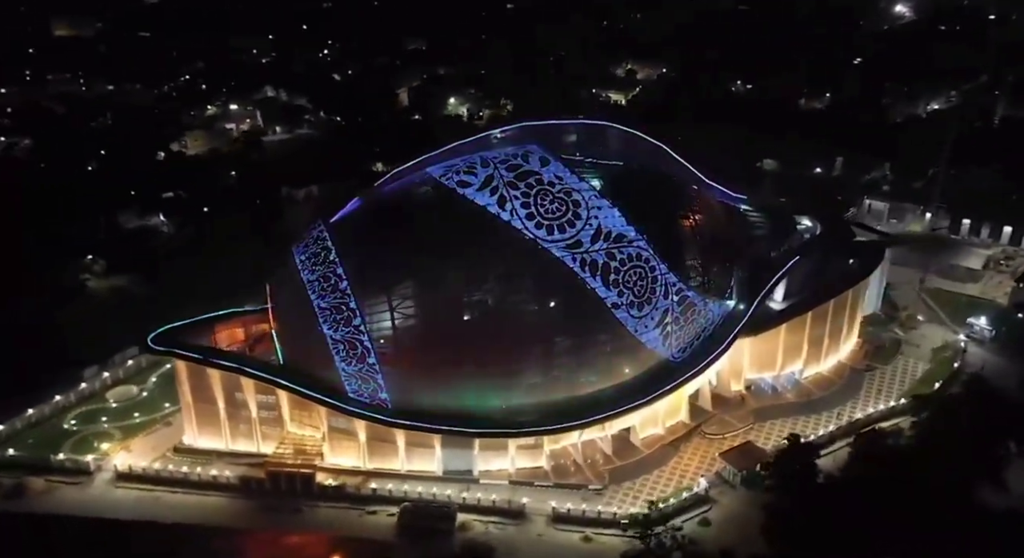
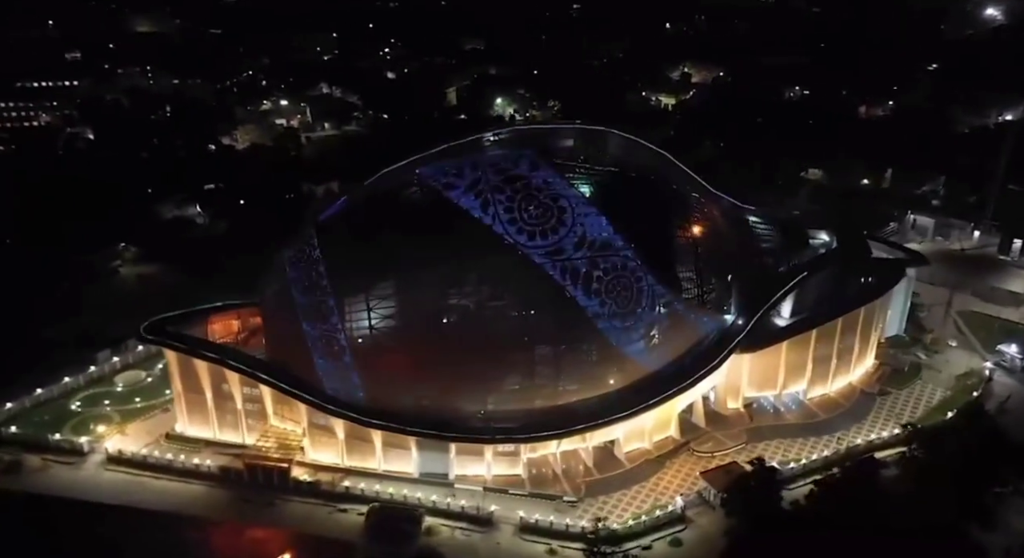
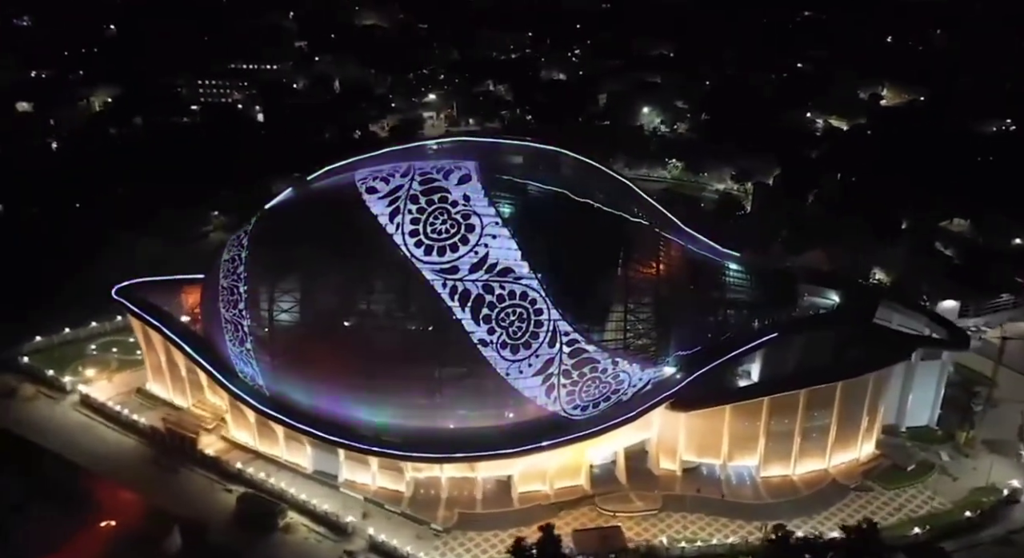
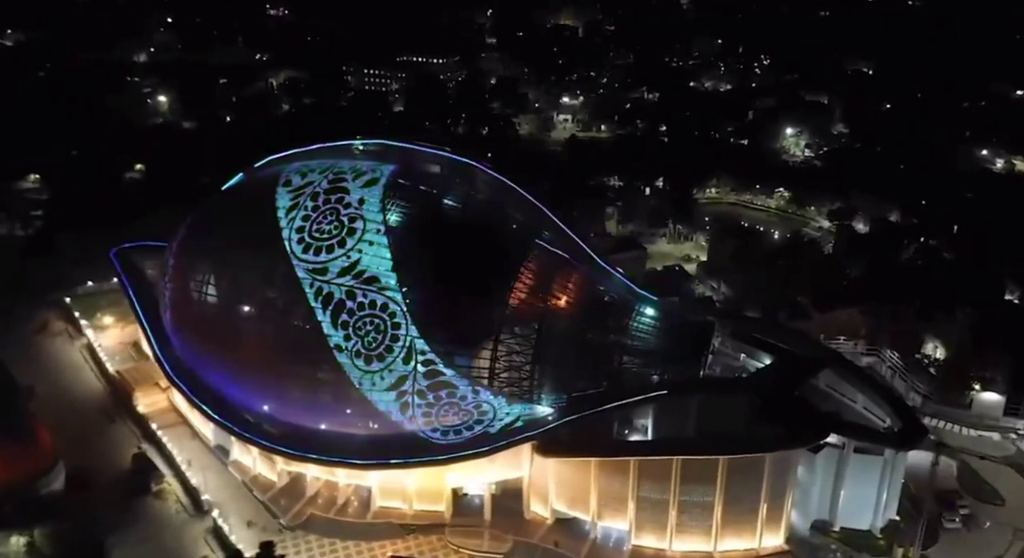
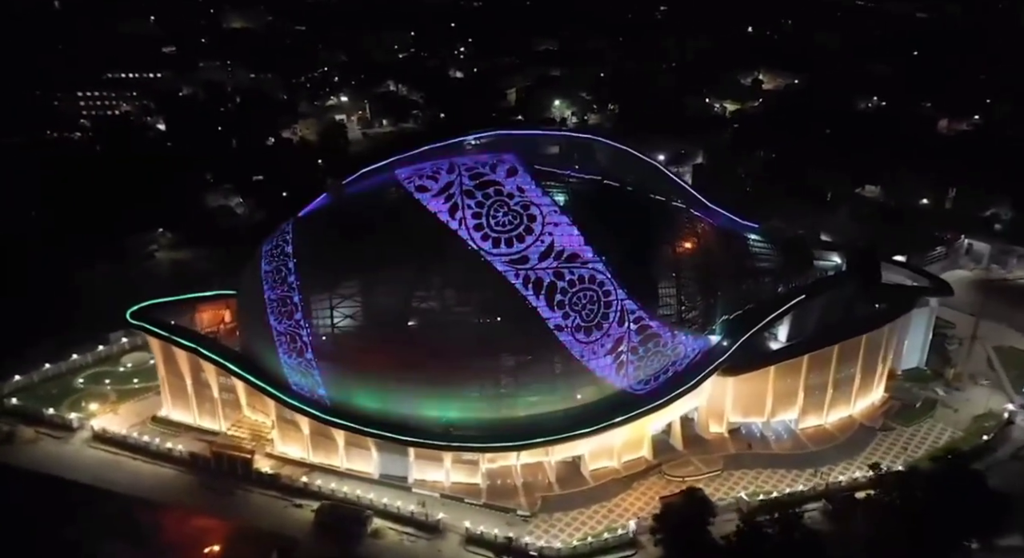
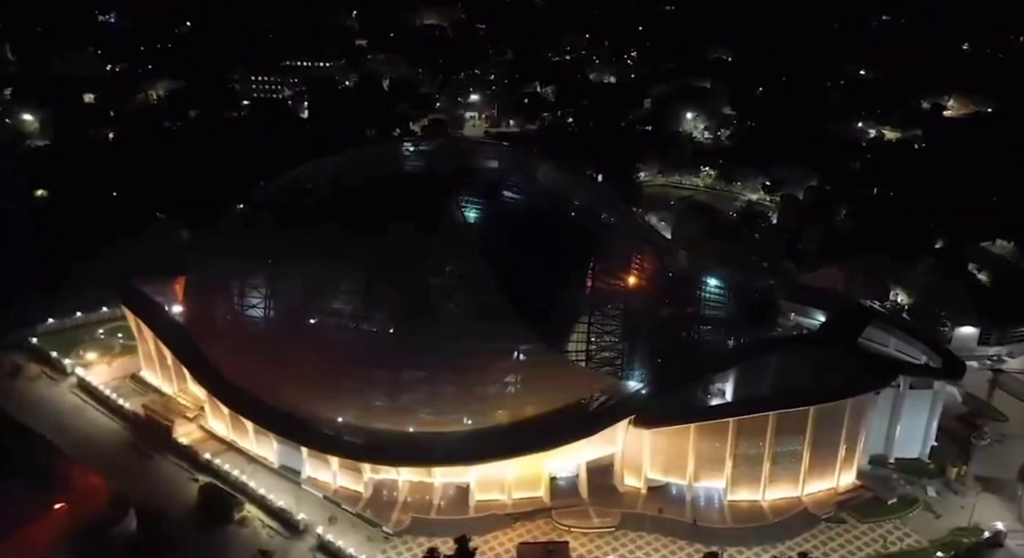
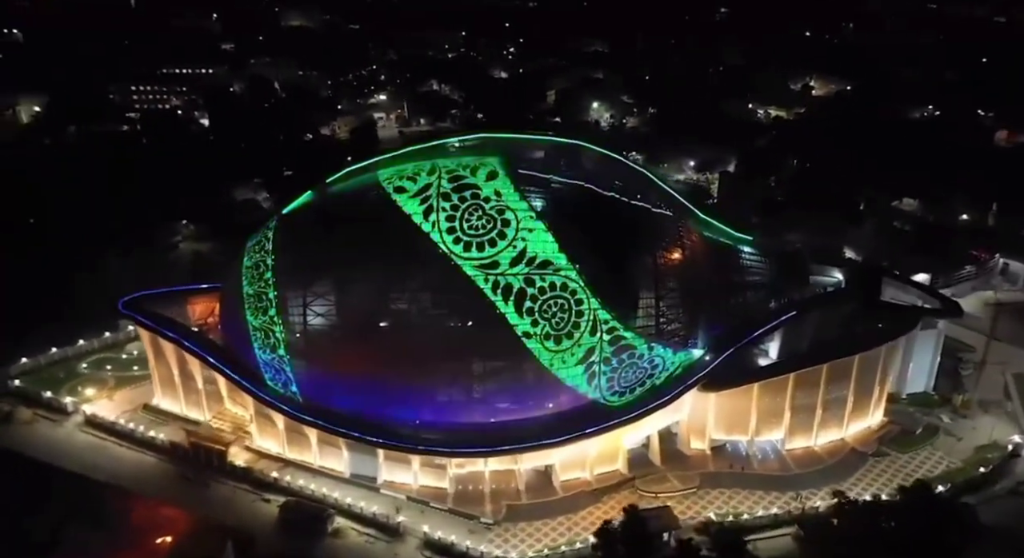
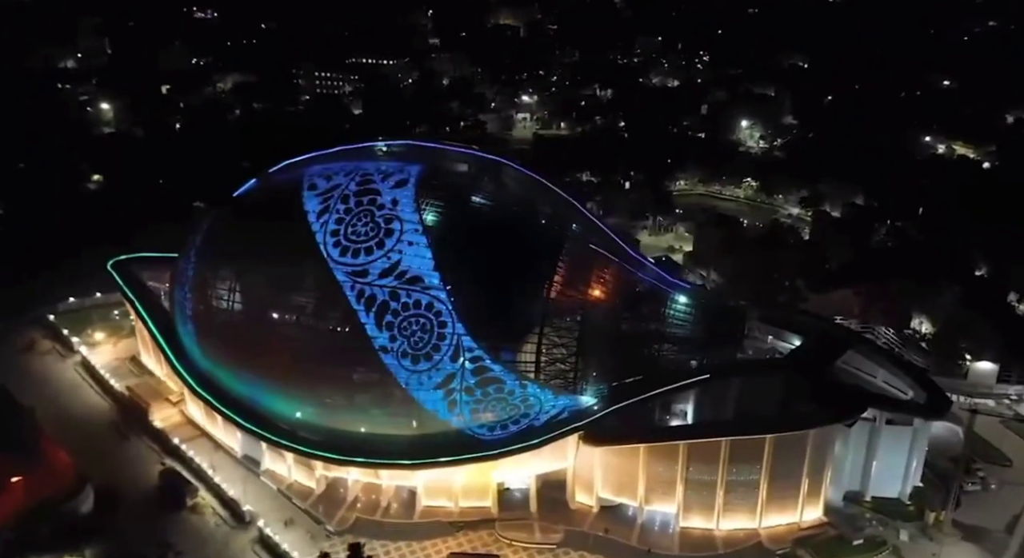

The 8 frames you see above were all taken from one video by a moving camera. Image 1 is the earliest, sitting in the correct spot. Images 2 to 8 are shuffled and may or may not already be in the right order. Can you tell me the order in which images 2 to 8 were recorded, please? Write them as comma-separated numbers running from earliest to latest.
2, 5, 7, 3, 6, 8, 4
